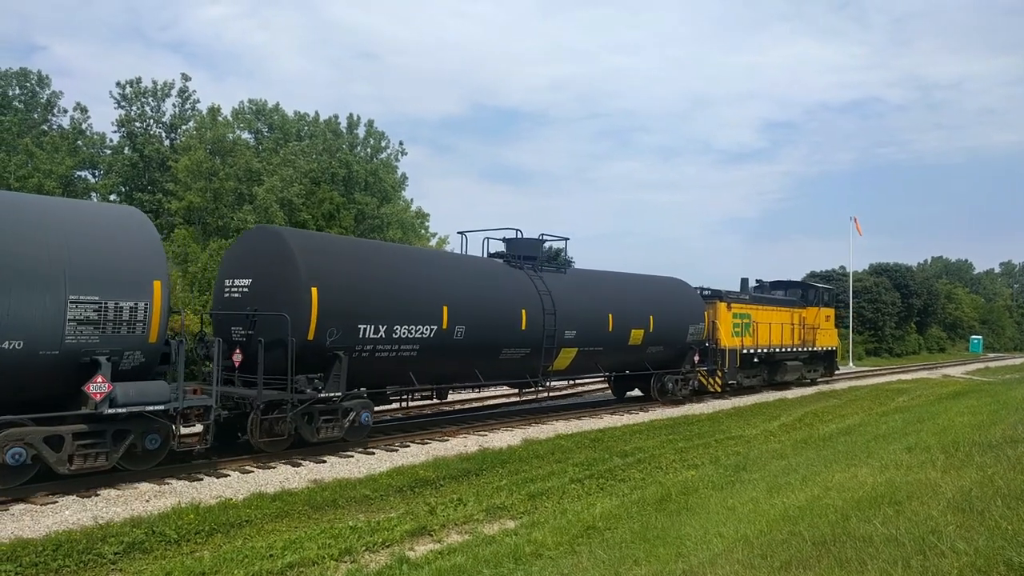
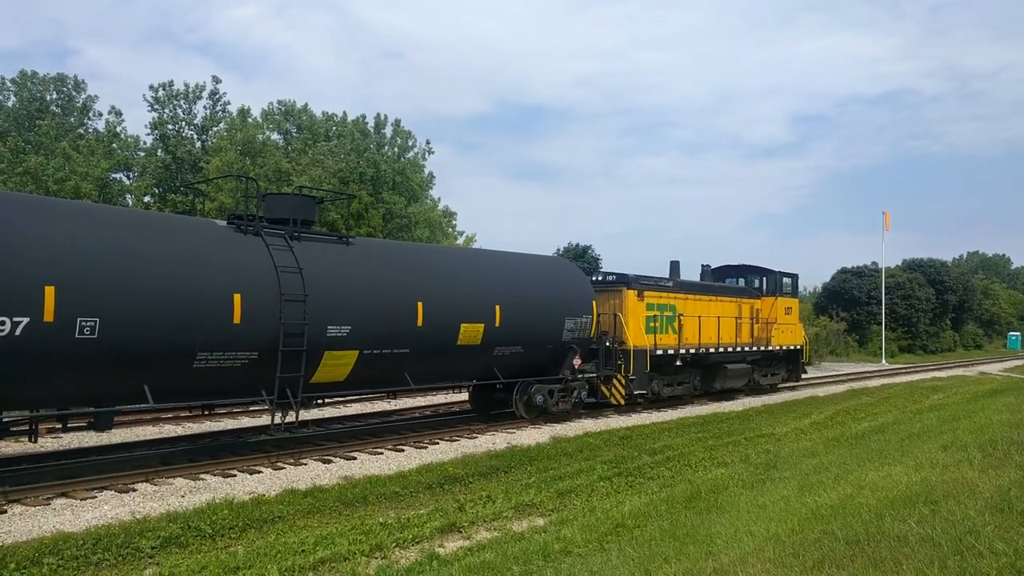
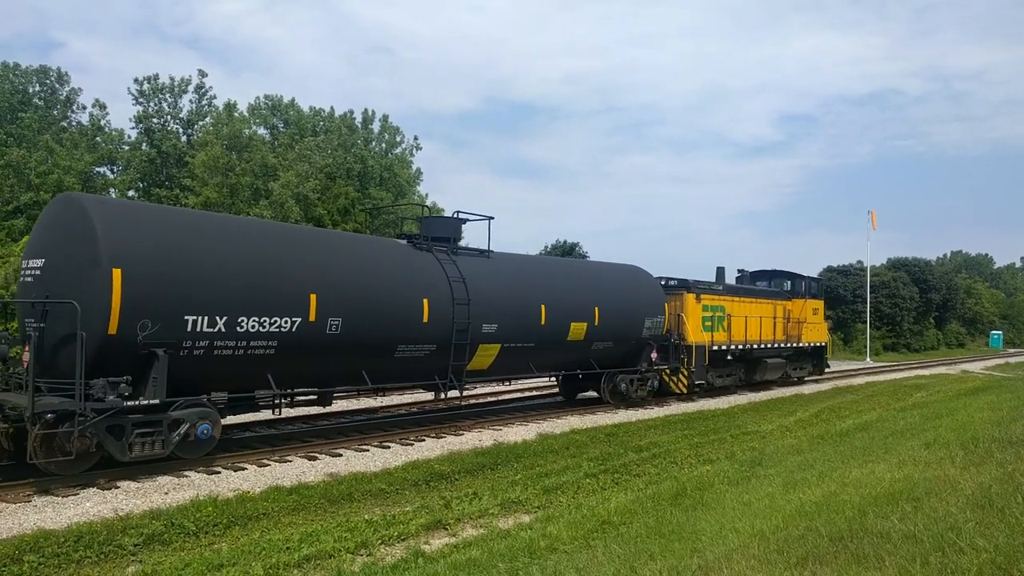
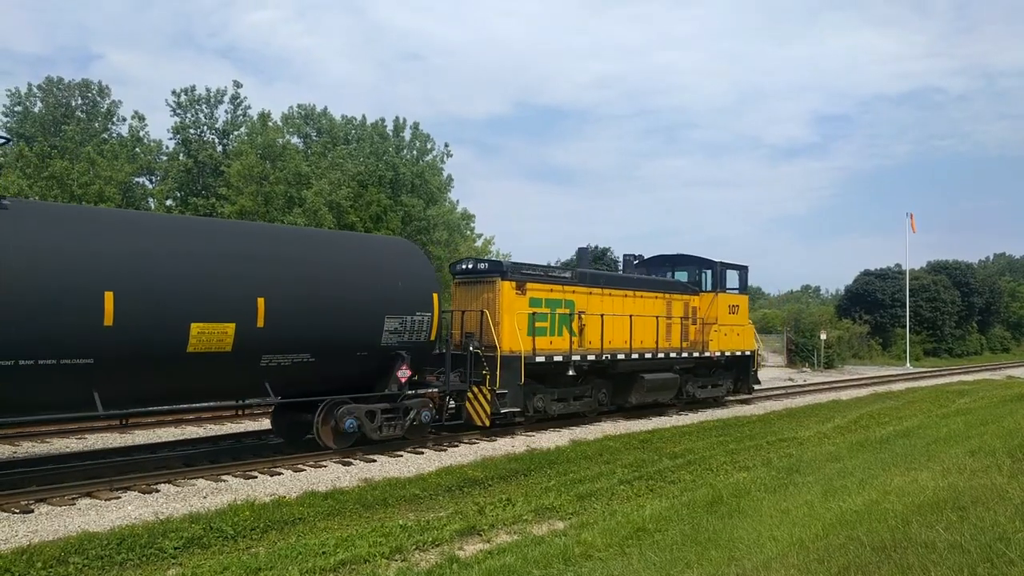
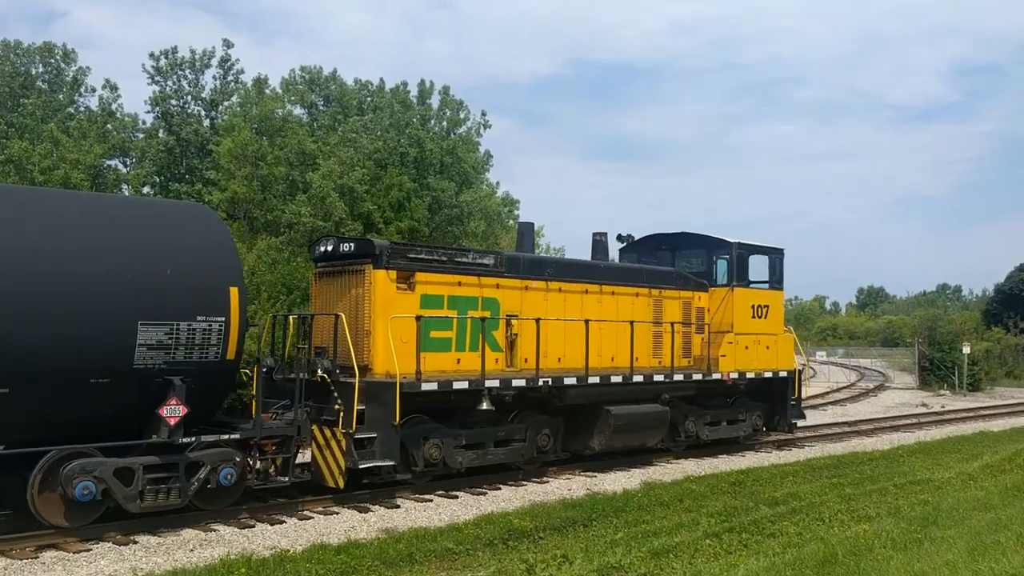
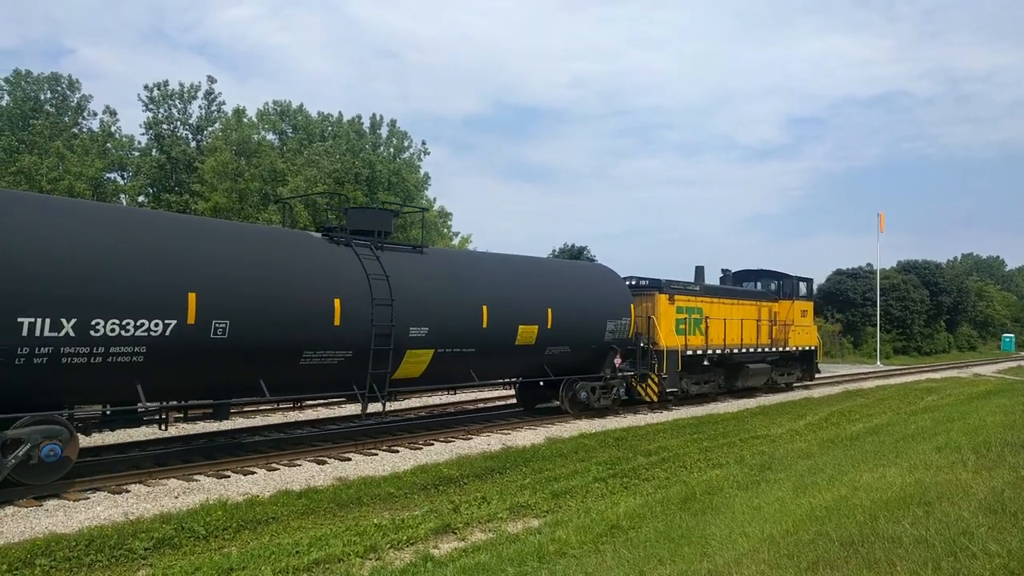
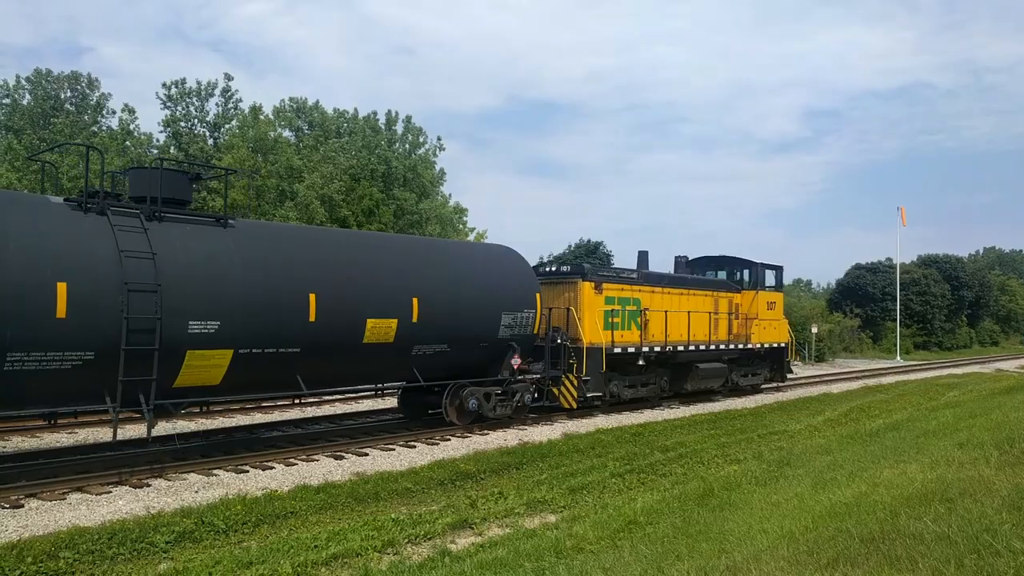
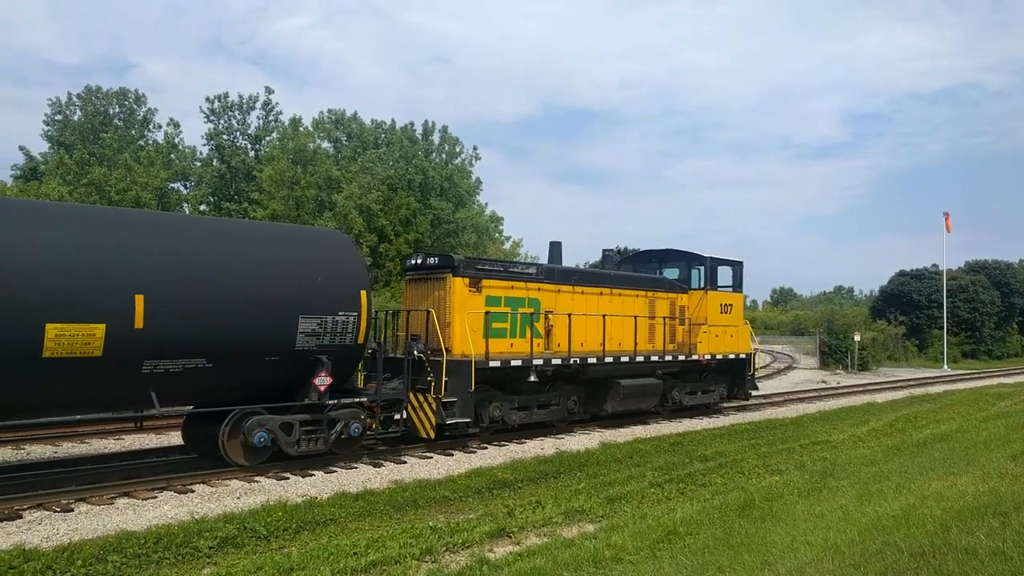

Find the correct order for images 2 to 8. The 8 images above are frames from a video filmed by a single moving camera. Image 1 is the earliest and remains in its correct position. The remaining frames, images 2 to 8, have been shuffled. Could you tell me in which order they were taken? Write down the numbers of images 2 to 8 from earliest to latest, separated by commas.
3, 6, 2, 7, 4, 8, 5
